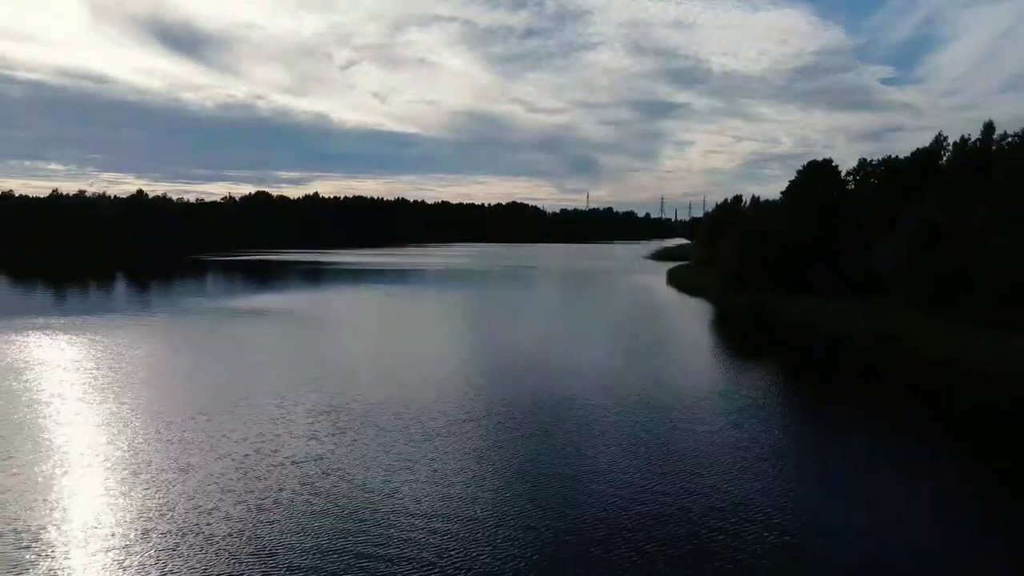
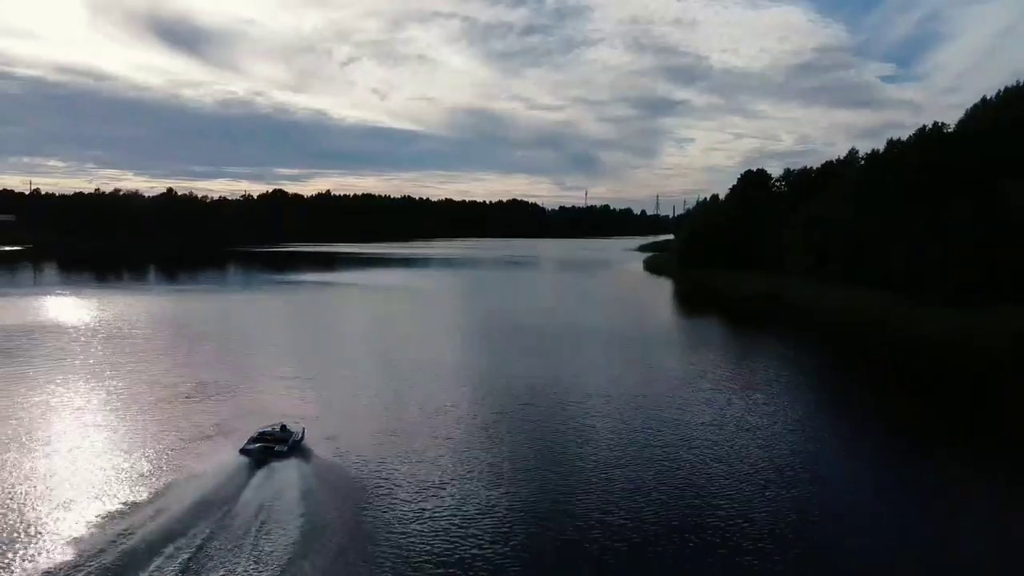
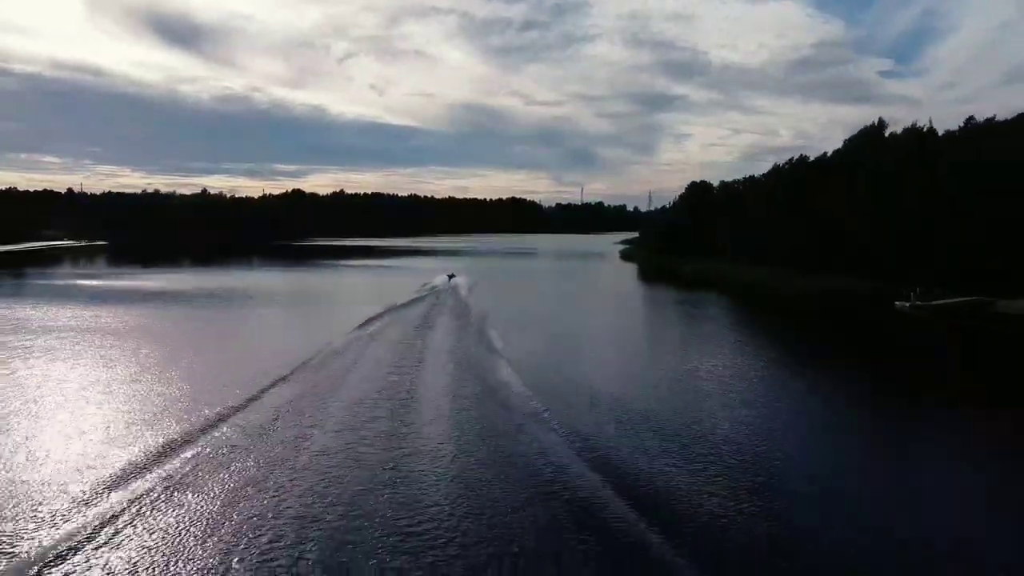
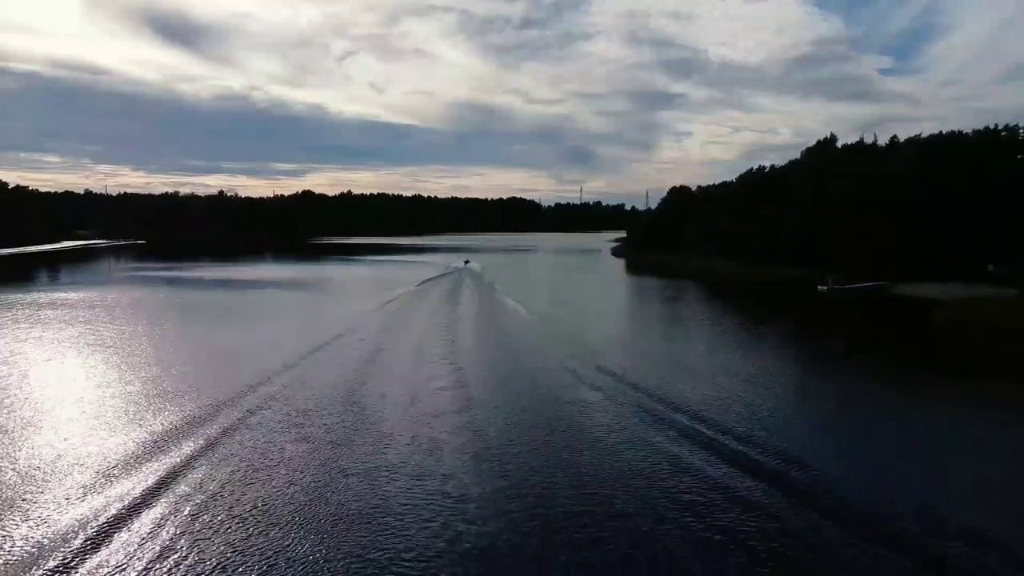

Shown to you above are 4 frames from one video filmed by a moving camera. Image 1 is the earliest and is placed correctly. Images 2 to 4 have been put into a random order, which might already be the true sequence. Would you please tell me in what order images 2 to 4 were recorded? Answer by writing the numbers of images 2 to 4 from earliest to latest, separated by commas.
2, 3, 4
